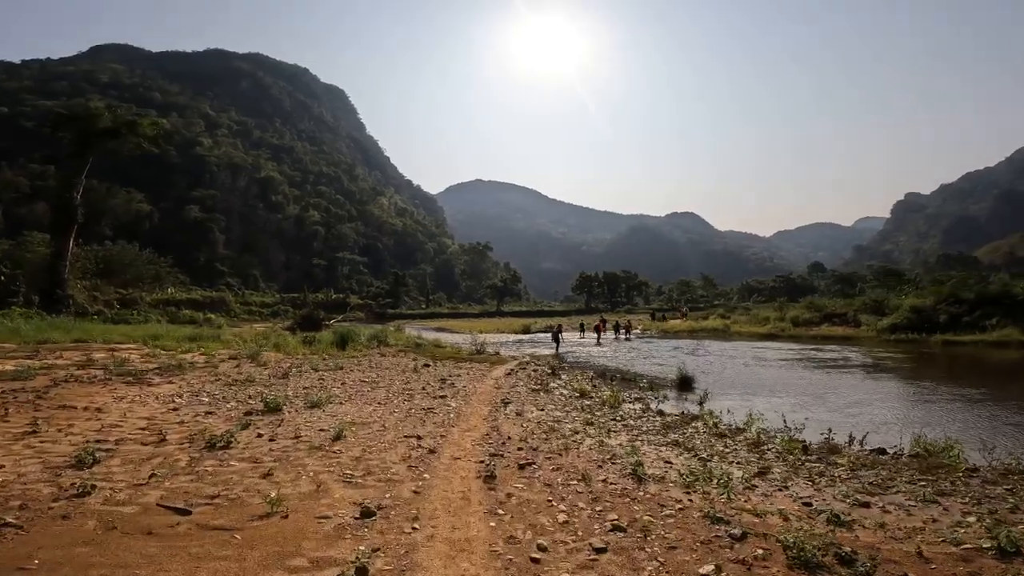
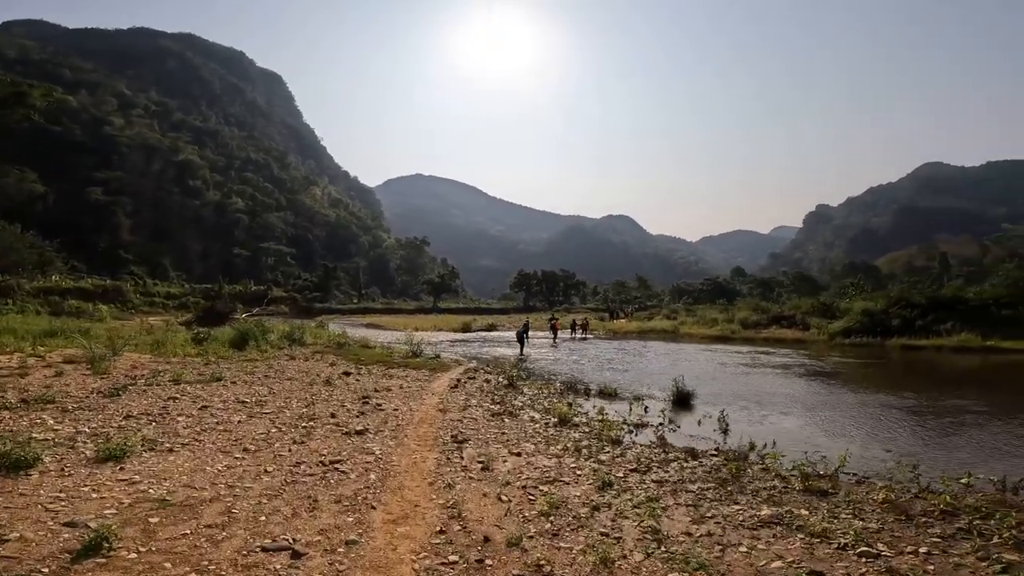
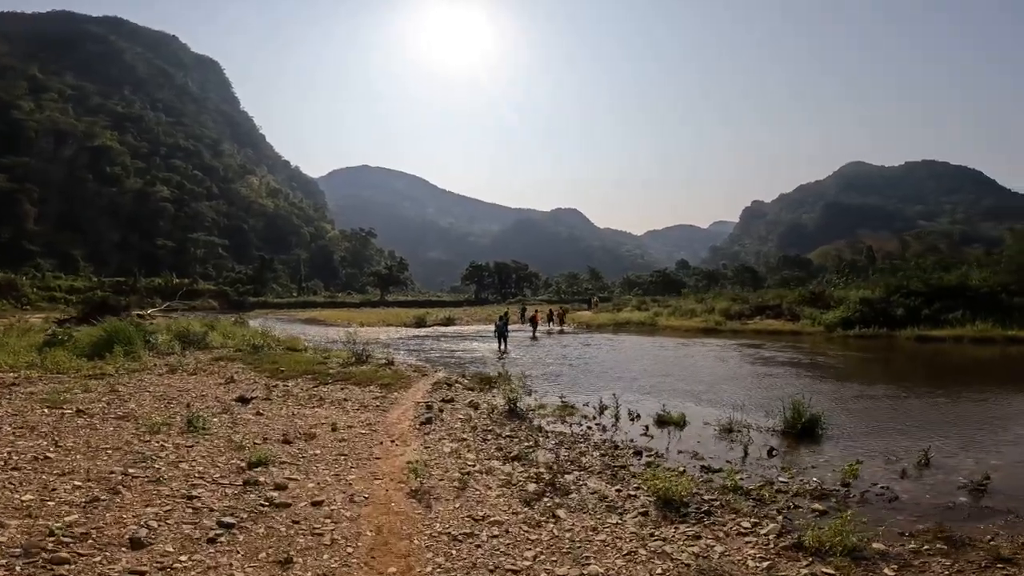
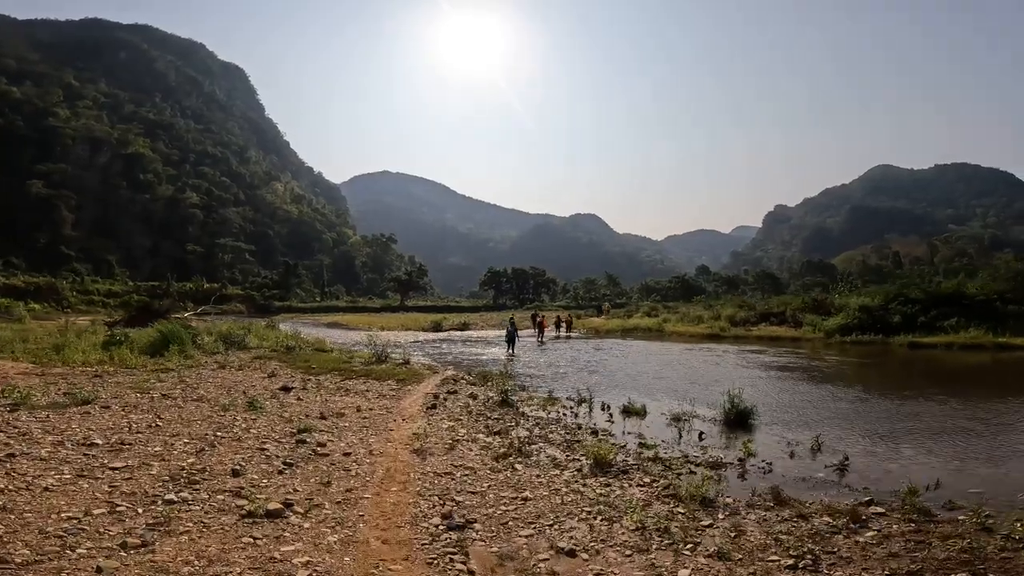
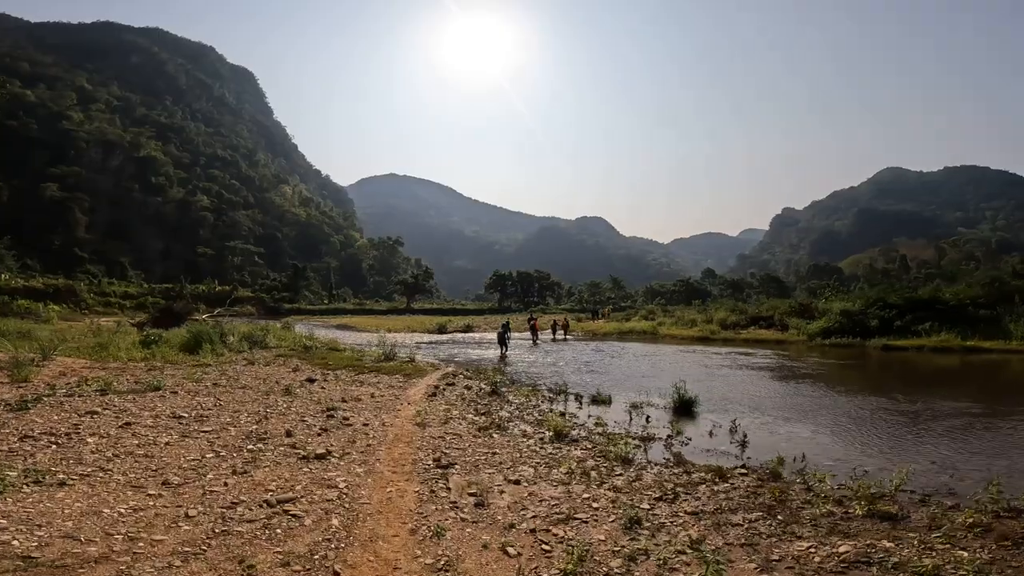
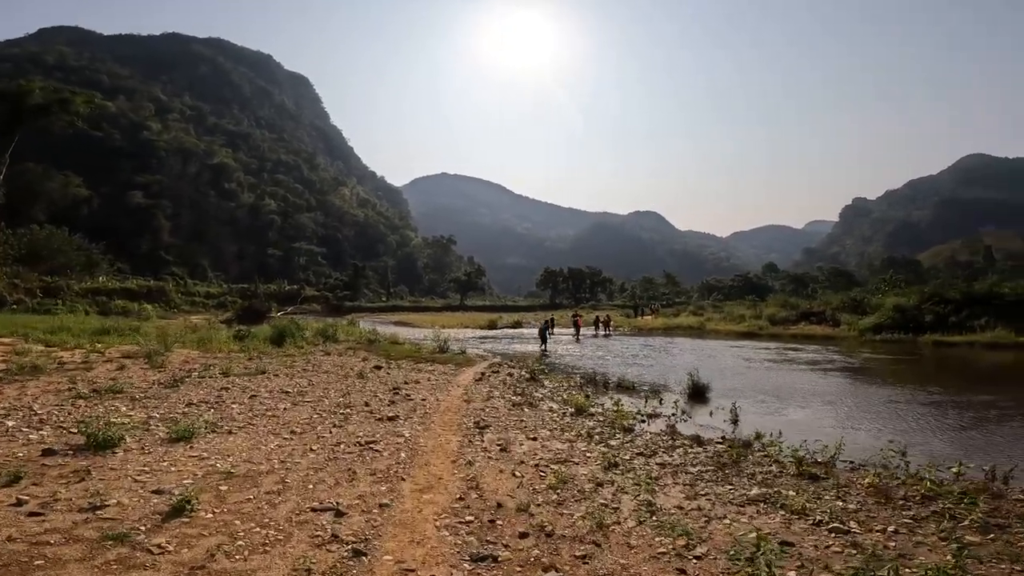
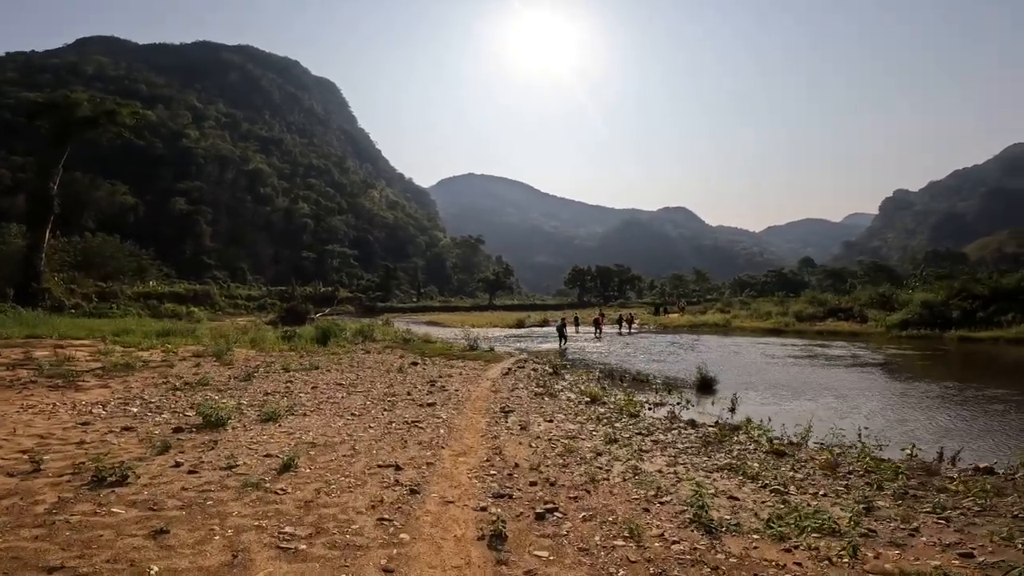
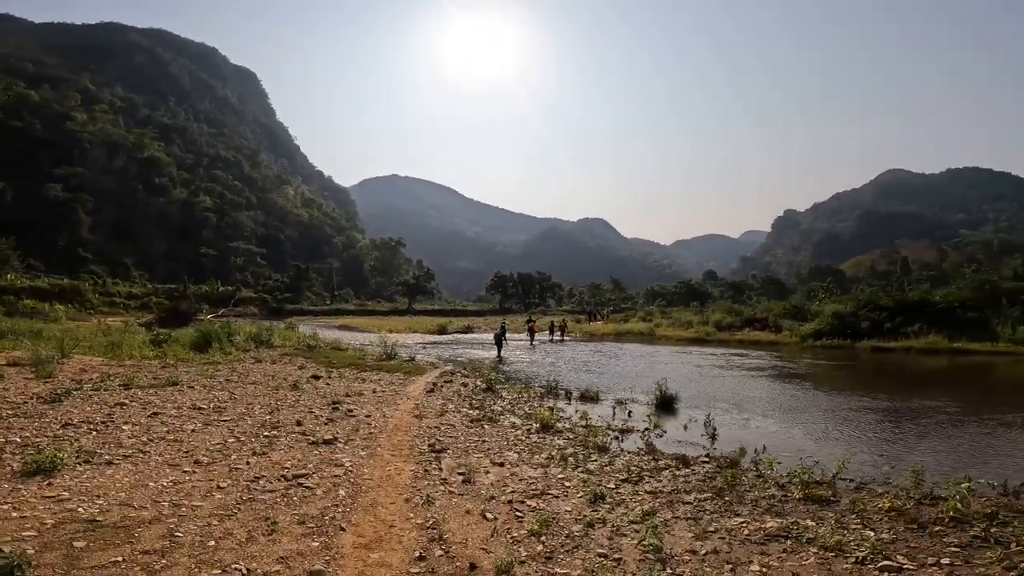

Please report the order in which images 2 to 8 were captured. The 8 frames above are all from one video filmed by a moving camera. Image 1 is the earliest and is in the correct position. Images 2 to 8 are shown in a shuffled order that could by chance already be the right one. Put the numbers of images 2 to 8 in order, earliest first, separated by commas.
7, 6, 2, 8, 5, 4, 3
